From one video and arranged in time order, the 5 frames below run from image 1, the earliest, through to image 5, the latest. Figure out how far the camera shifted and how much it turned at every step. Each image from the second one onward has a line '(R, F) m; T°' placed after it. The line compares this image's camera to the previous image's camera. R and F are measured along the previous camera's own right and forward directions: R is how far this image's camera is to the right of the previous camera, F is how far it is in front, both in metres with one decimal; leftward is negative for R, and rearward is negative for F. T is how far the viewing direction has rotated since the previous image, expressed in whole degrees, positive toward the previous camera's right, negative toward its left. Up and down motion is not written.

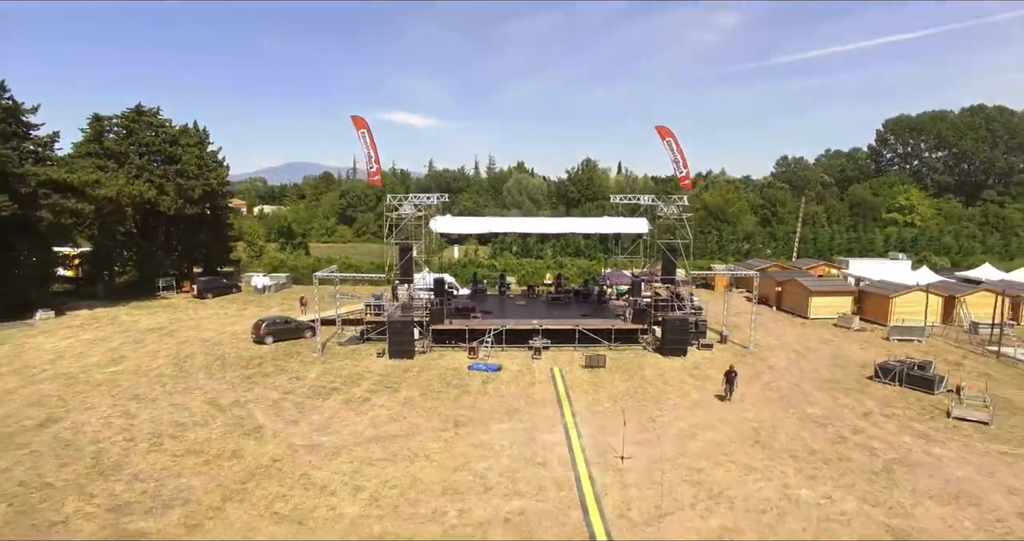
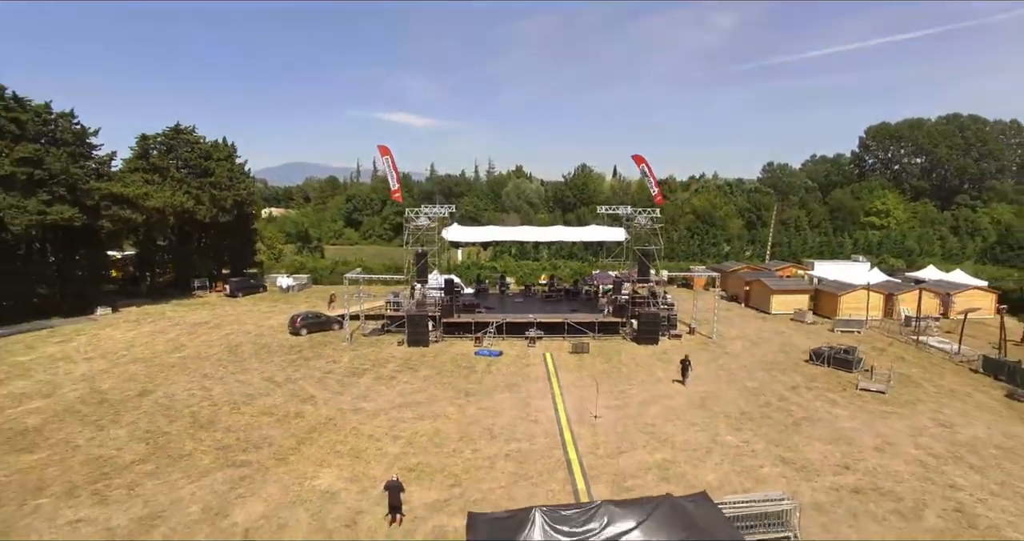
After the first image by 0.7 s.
(0.0, -4.4) m; 0°
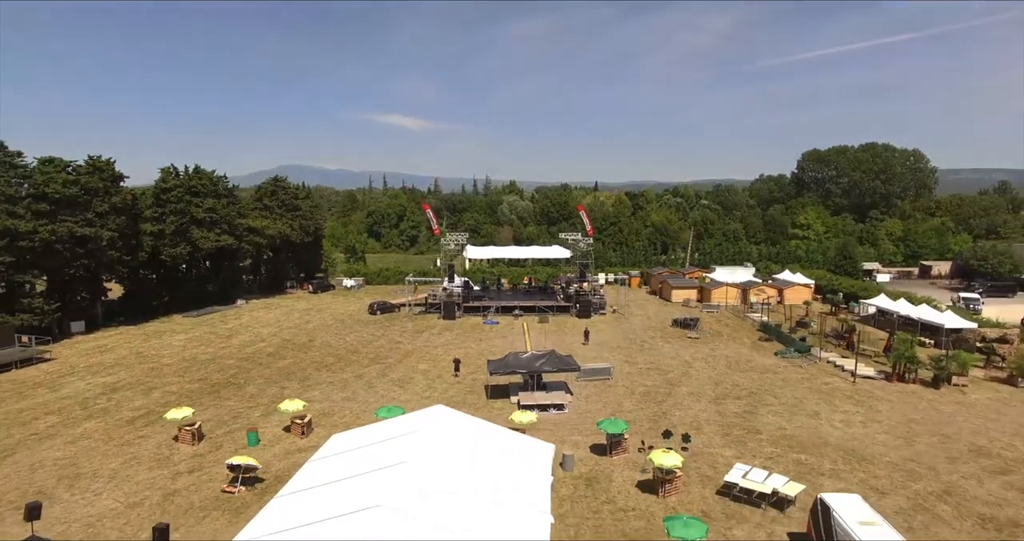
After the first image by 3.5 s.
(+0.2, -19.1) m; 0°
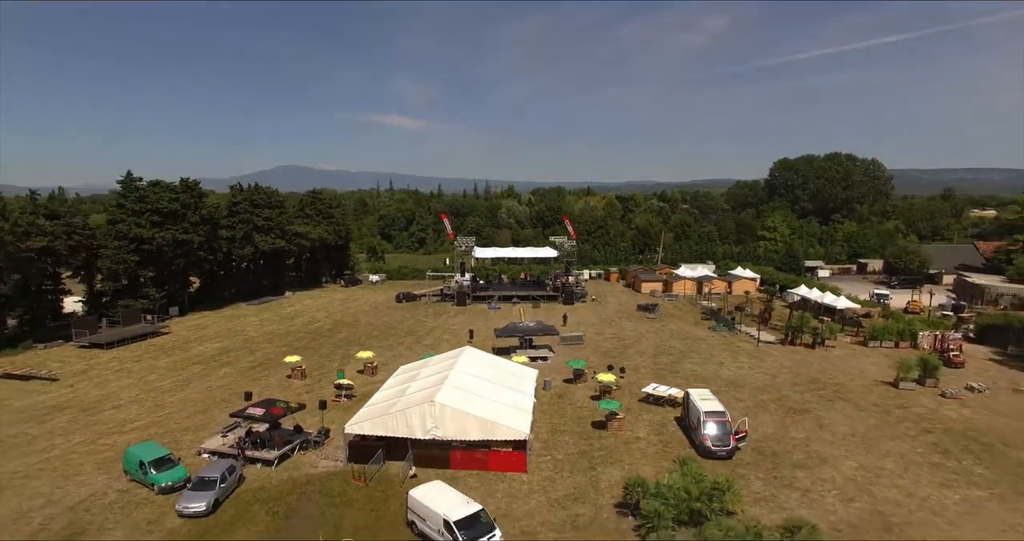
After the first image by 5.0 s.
(-0.1, -11.6) m; 0°
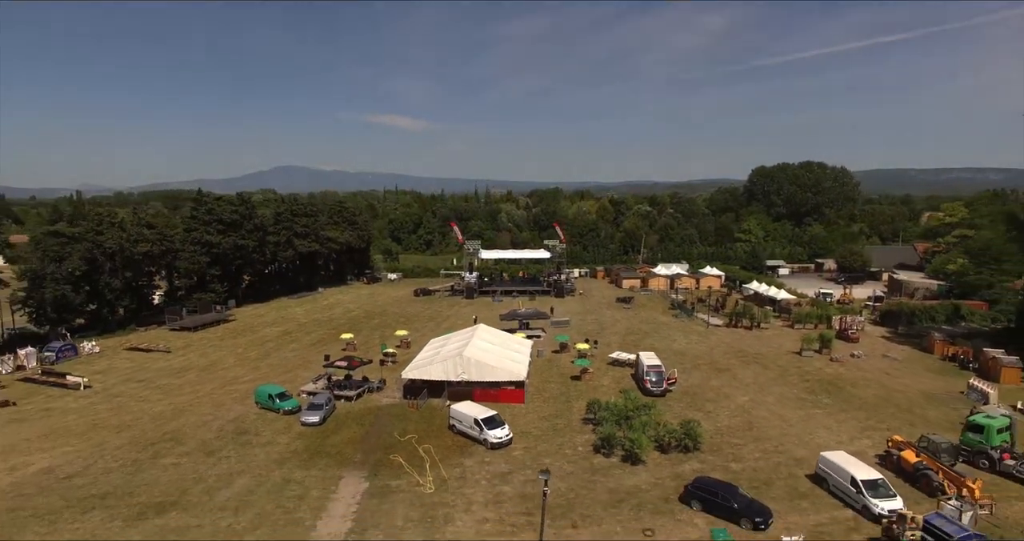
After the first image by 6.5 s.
(-0.2, -10.7) m; 0°
